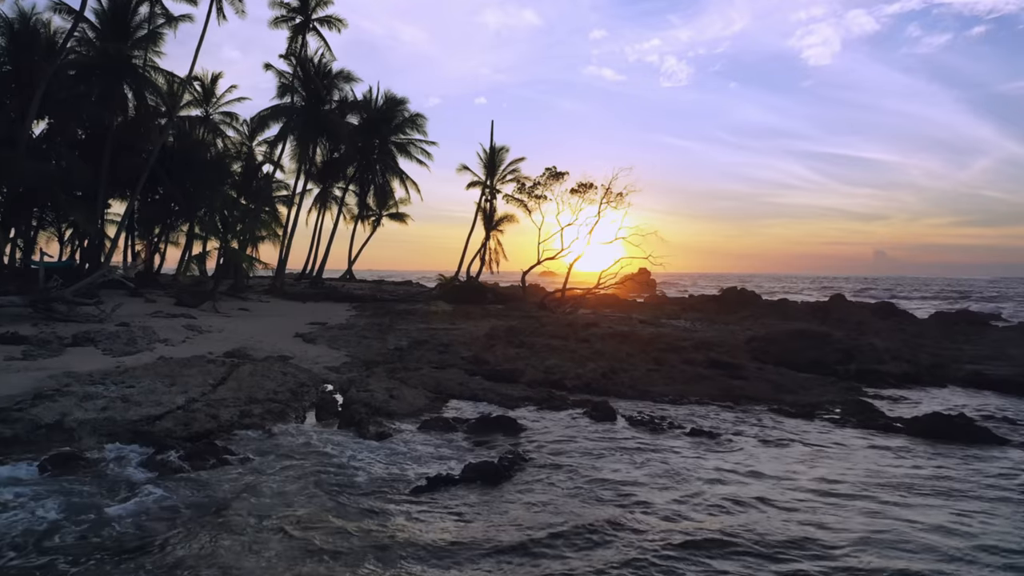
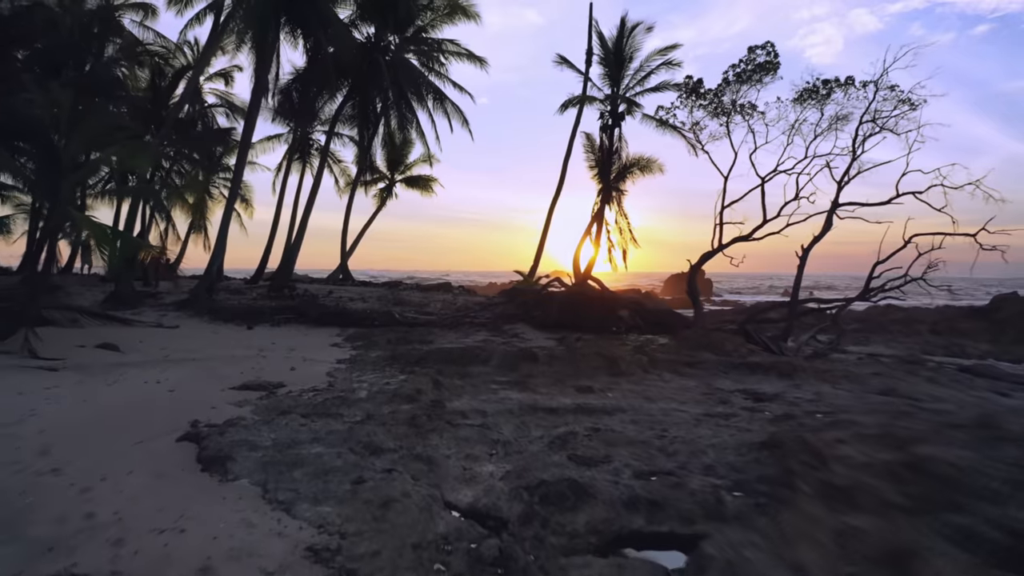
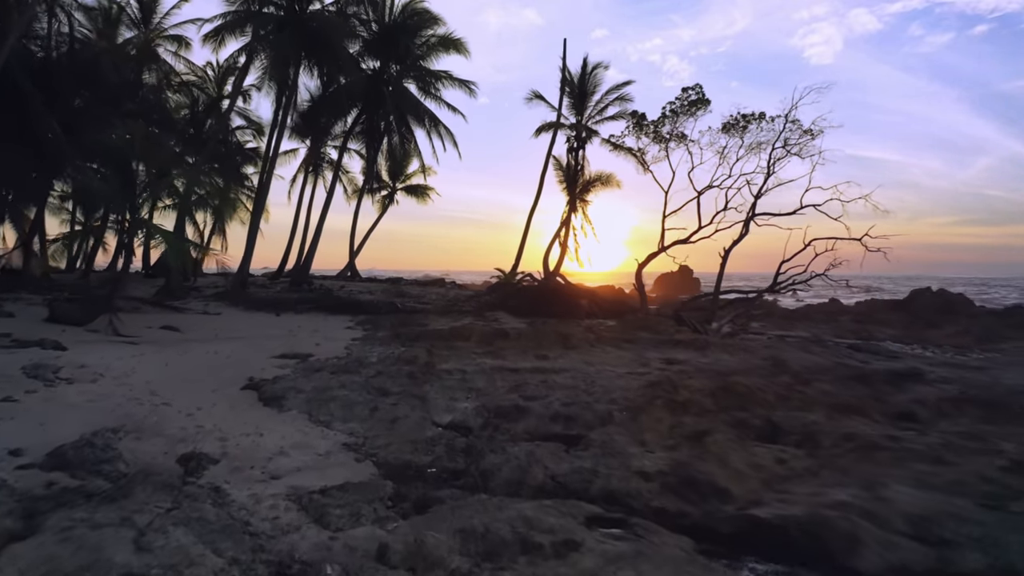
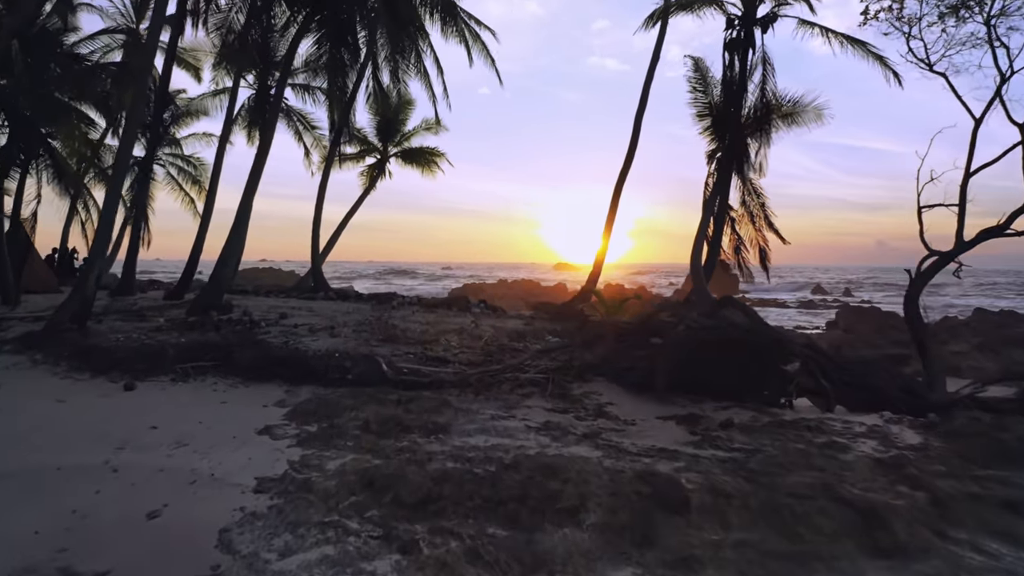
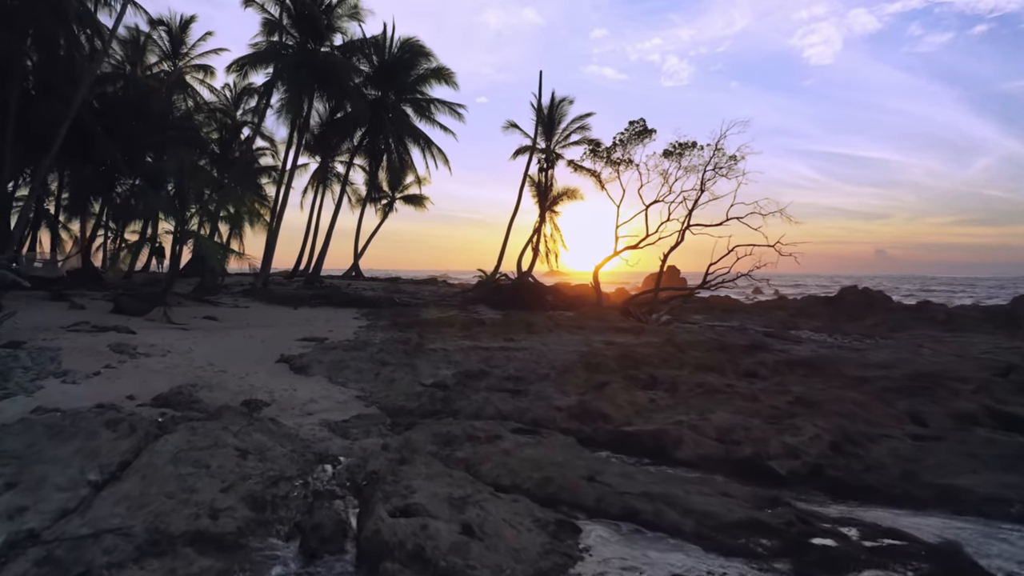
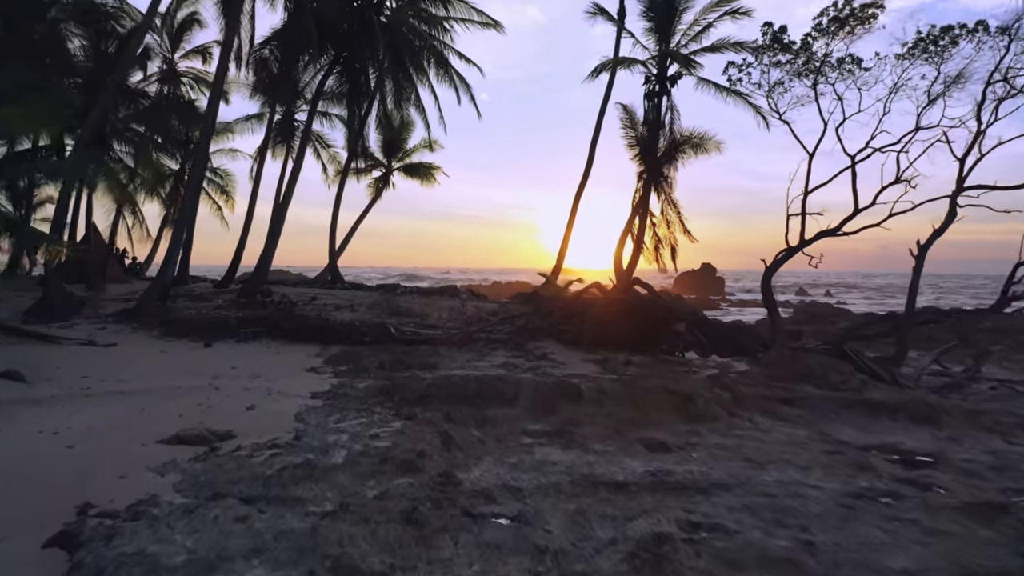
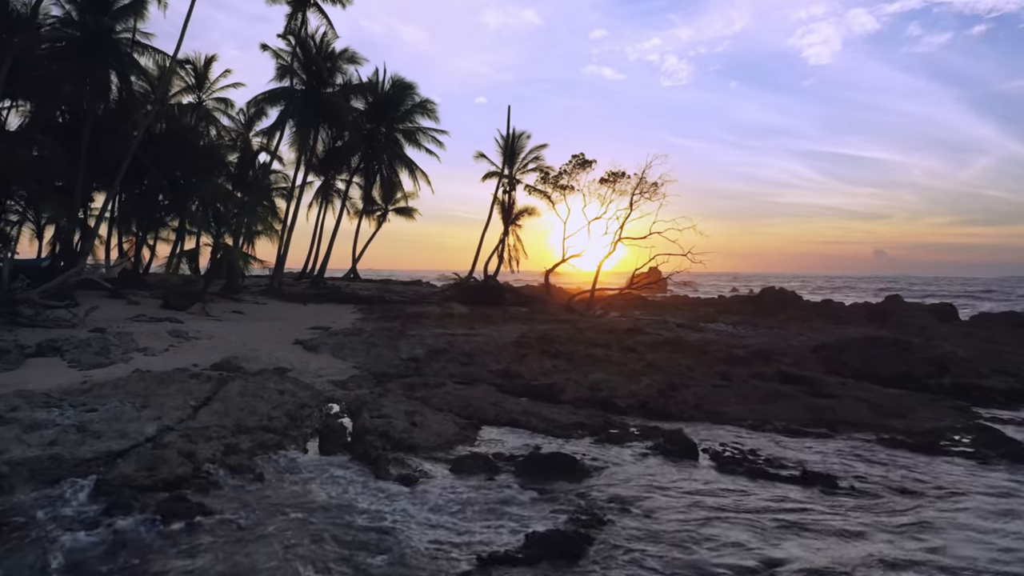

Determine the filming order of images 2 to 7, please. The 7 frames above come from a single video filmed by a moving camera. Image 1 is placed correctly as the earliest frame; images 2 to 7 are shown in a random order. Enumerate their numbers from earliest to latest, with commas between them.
7, 5, 3, 2, 6, 4
